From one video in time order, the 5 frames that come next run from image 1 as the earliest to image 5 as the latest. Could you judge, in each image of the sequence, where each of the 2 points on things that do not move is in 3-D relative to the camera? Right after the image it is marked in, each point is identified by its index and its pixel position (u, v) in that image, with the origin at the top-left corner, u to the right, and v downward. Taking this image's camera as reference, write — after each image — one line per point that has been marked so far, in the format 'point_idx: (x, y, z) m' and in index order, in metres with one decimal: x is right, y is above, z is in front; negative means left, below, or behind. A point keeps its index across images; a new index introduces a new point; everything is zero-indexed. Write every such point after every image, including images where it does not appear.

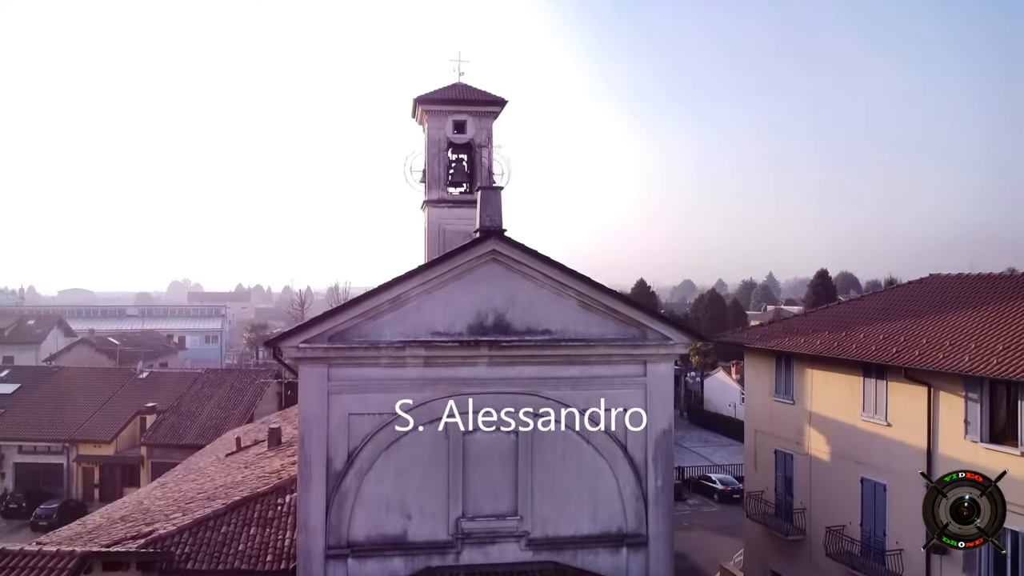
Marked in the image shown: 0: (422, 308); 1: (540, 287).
0: (-0.9, -0.2, +6.7) m
1: (+0.3, 0.0, +6.8) m
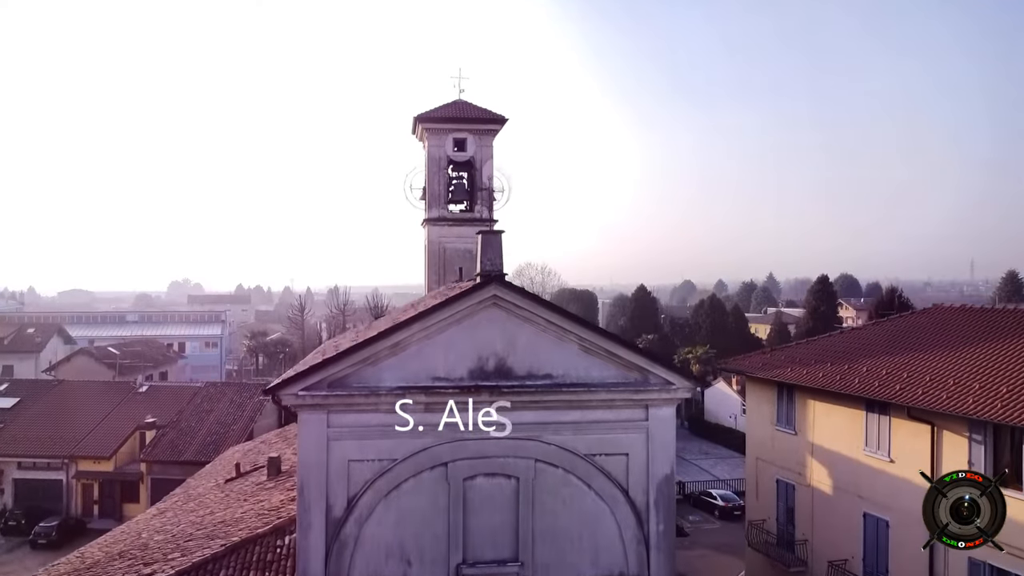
0: (-0.9, -0.6, +6.6) m
1: (+0.3, -0.4, +6.8) m
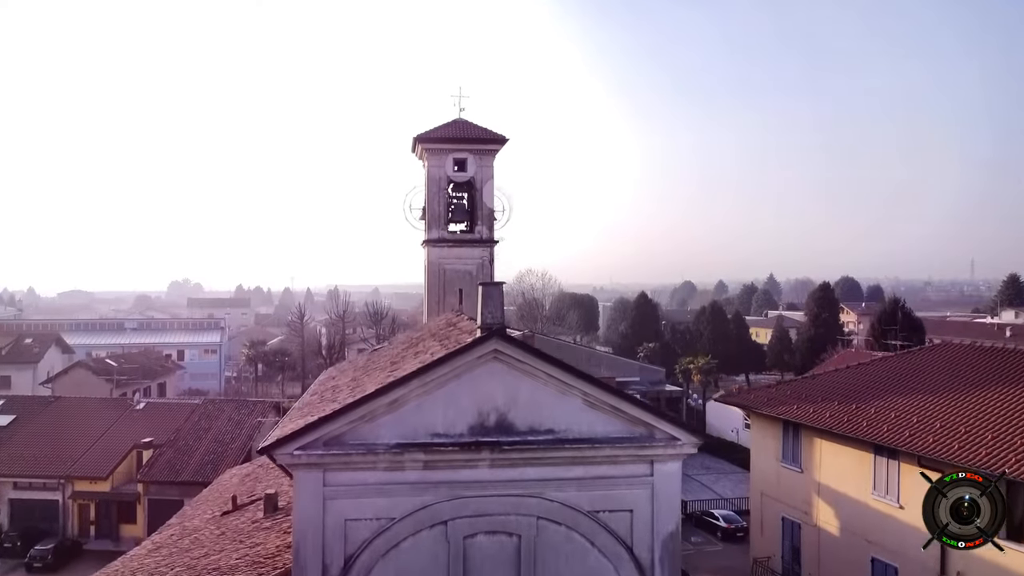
0: (-0.9, -1.1, +6.4) m
1: (+0.3, -0.9, +6.6) m
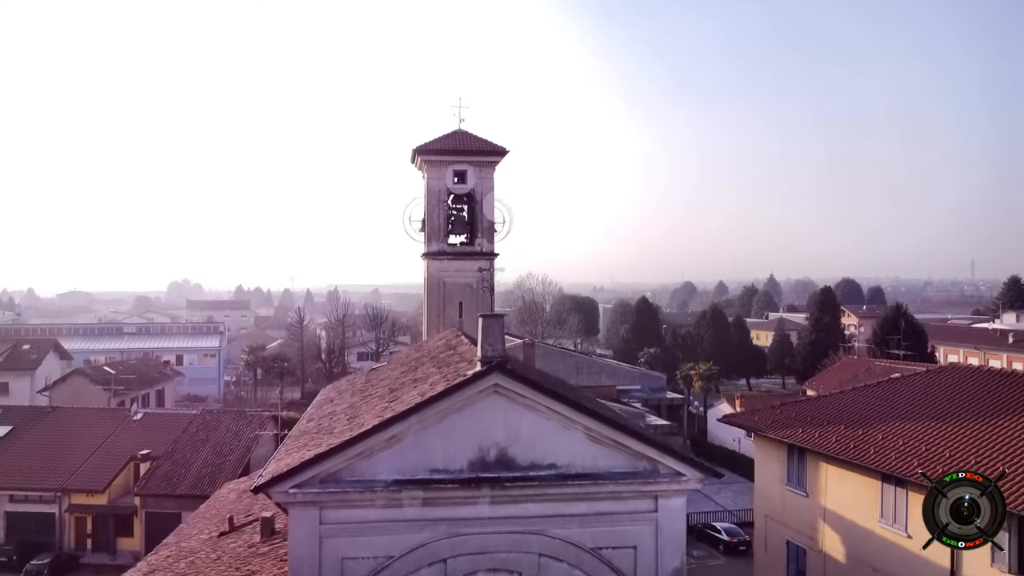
0: (-0.9, -1.4, +6.3) m
1: (+0.3, -1.2, +6.4) m
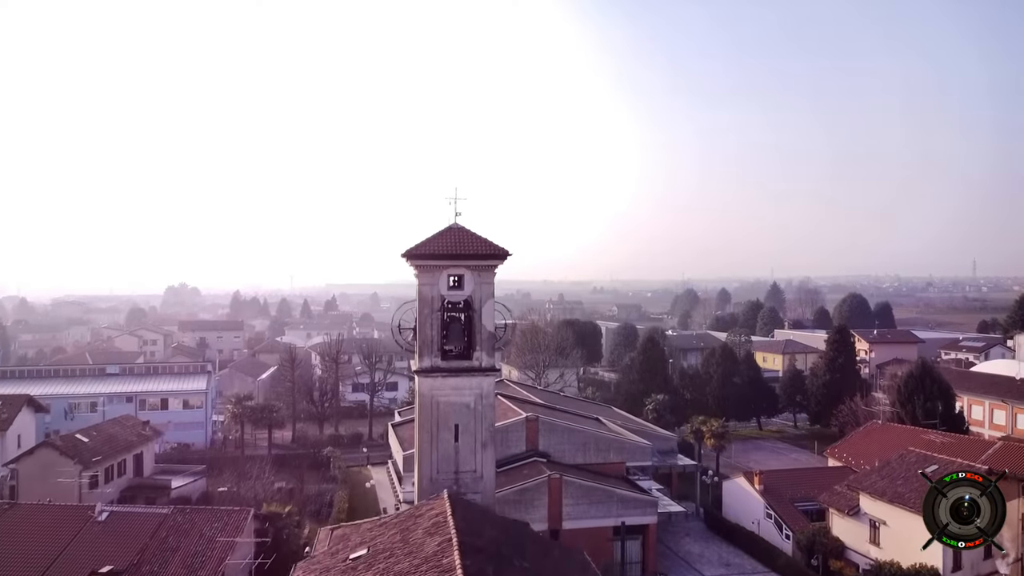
0: (-0.8, -3.9, +4.5) m
1: (+0.4, -3.7, +4.6) m
